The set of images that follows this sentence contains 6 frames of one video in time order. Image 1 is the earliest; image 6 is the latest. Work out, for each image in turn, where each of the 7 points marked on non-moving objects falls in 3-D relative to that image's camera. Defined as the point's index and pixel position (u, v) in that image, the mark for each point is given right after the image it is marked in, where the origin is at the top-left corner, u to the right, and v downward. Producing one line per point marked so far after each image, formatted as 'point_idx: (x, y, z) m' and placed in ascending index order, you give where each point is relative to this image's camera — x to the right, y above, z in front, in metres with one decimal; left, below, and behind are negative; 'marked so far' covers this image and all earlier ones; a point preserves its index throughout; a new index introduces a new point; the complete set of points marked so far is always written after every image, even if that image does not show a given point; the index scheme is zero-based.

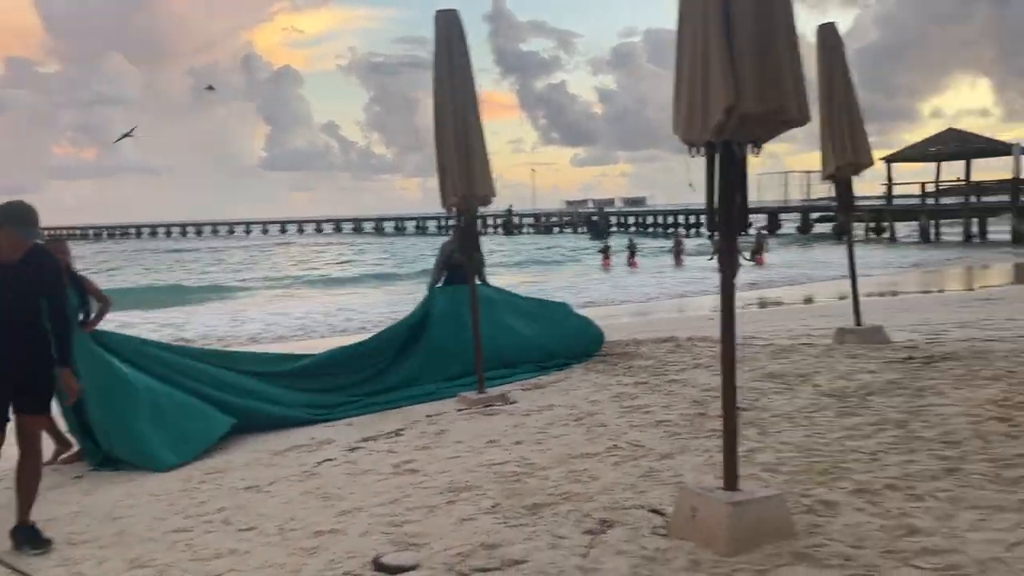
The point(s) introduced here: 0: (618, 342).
0: (+1.1, -0.6, +8.3) m
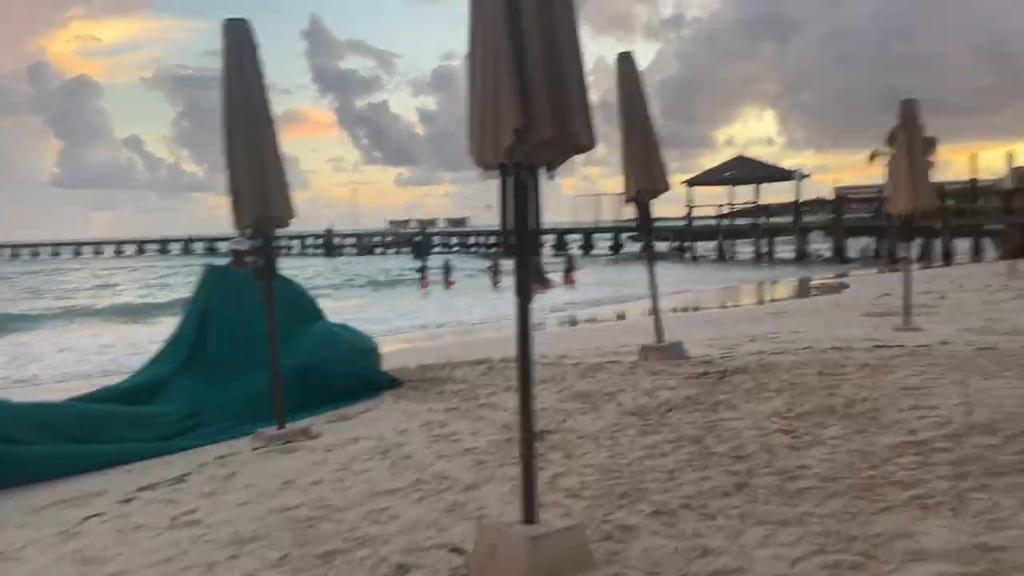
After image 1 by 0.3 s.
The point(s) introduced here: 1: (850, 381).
0: (-0.9, -0.8, +8.0) m
1: (+2.6, -0.7, +6.1) m
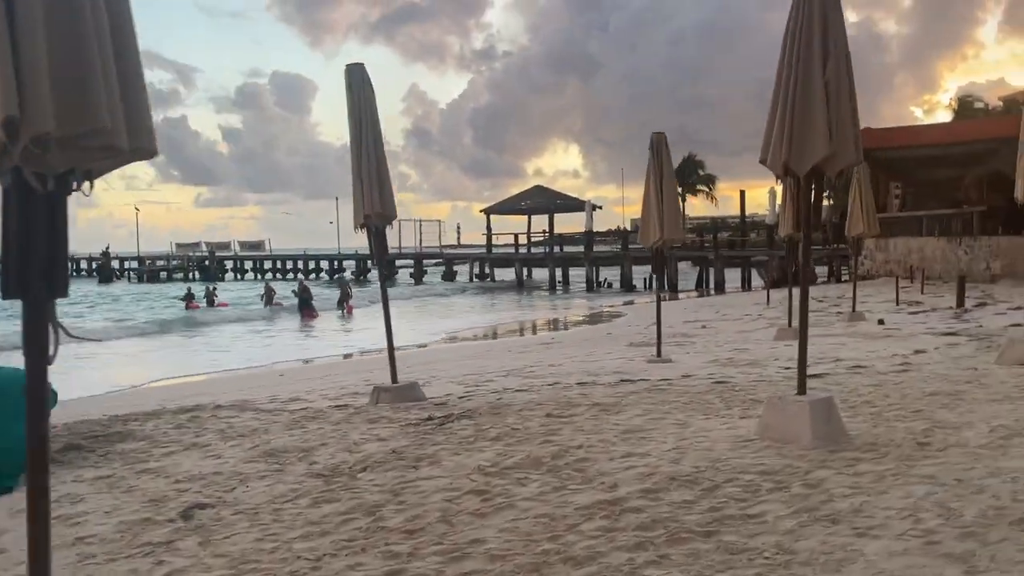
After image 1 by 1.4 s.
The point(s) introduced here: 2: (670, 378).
0: (-3.4, -1.1, +6.8) m
1: (+0.4, -1.0, +5.7) m
2: (+1.7, -0.9, +8.2) m
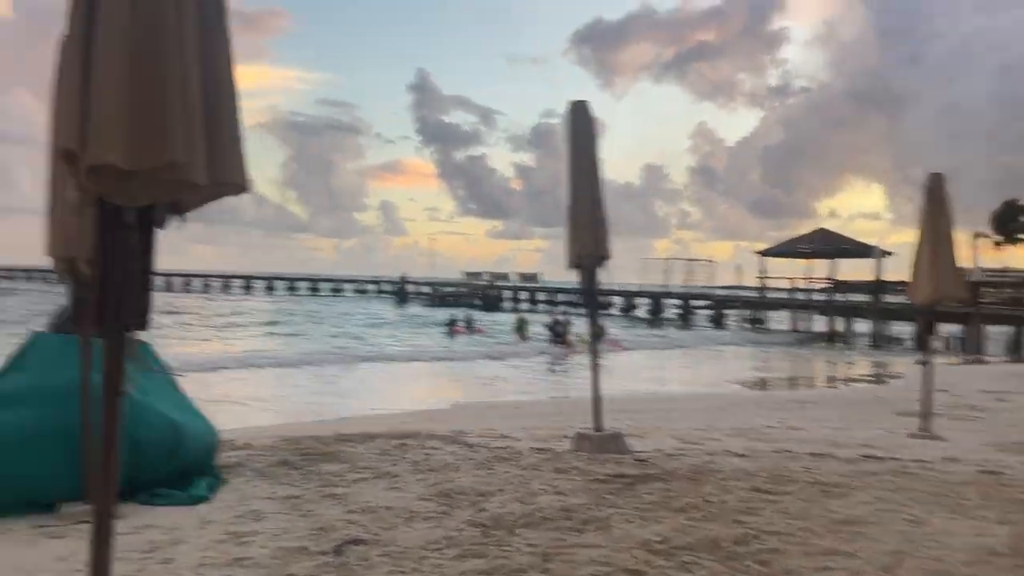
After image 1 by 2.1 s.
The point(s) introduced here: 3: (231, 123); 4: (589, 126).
0: (-1.6, -1.4, +7.3) m
1: (+1.7, -1.4, +4.9) m
2: (+3.7, -1.5, +6.9) m
3: (-0.9, +0.5, +2.4) m
4: (+0.7, +1.4, +6.8) m
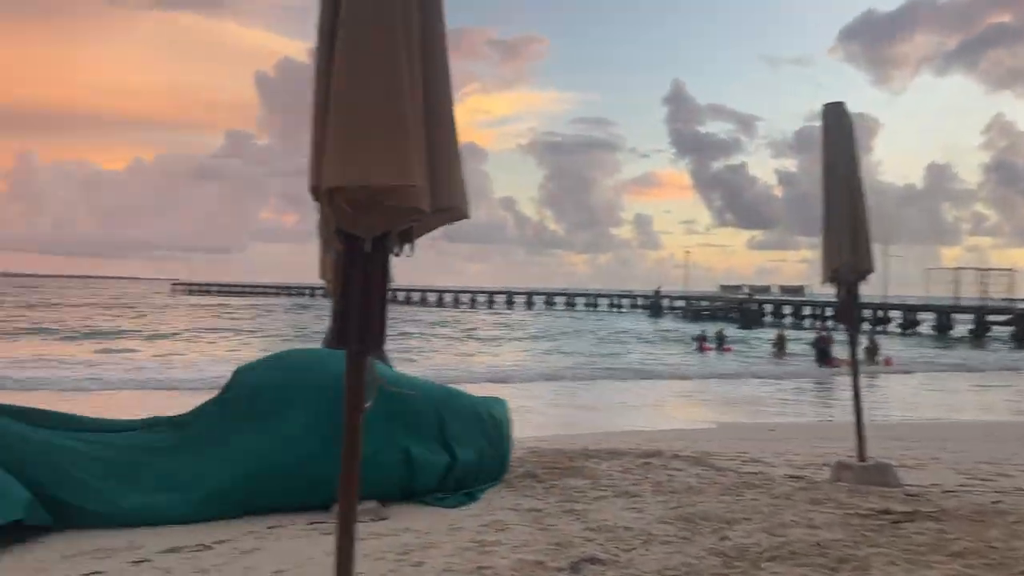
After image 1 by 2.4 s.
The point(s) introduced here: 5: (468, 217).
0: (+0.7, -1.5, +7.4) m
1: (+3.1, -1.5, +4.1) m
2: (+5.6, -1.6, +5.4) m
3: (-0.2, +0.4, +2.6) m
4: (+2.7, +1.3, +6.2) m
5: (-0.2, +0.2, +2.7) m
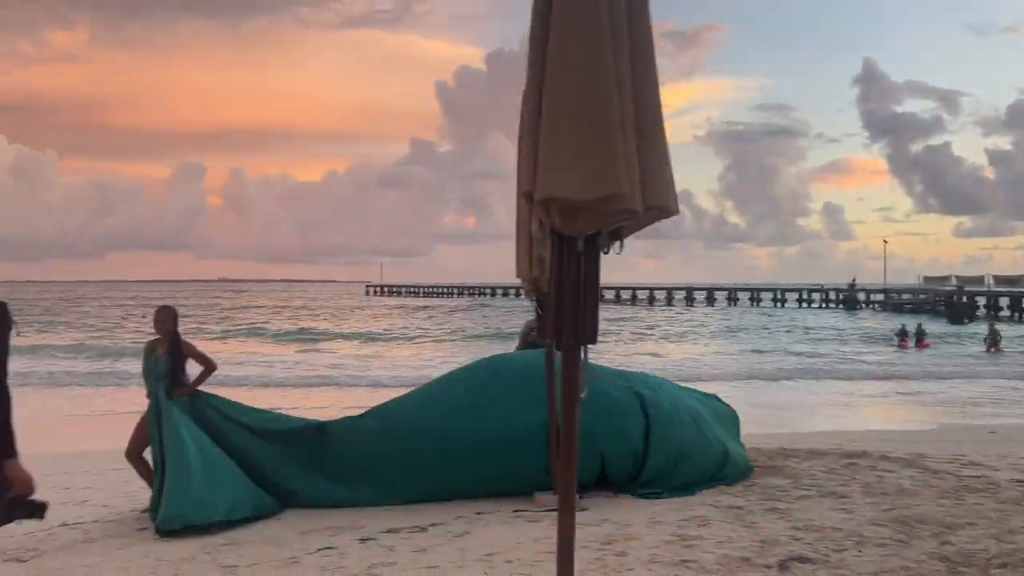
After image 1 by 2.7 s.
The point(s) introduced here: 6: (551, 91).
0: (+2.5, -1.5, +7.2) m
1: (+4.1, -1.4, +3.5) m
2: (+6.8, -1.5, +4.1) m
3: (+0.5, +0.5, +2.7) m
4: (+4.1, +1.3, +5.6) m
5: (+0.6, +0.3, +2.7) m
6: (+0.1, +0.7, +2.6) m
